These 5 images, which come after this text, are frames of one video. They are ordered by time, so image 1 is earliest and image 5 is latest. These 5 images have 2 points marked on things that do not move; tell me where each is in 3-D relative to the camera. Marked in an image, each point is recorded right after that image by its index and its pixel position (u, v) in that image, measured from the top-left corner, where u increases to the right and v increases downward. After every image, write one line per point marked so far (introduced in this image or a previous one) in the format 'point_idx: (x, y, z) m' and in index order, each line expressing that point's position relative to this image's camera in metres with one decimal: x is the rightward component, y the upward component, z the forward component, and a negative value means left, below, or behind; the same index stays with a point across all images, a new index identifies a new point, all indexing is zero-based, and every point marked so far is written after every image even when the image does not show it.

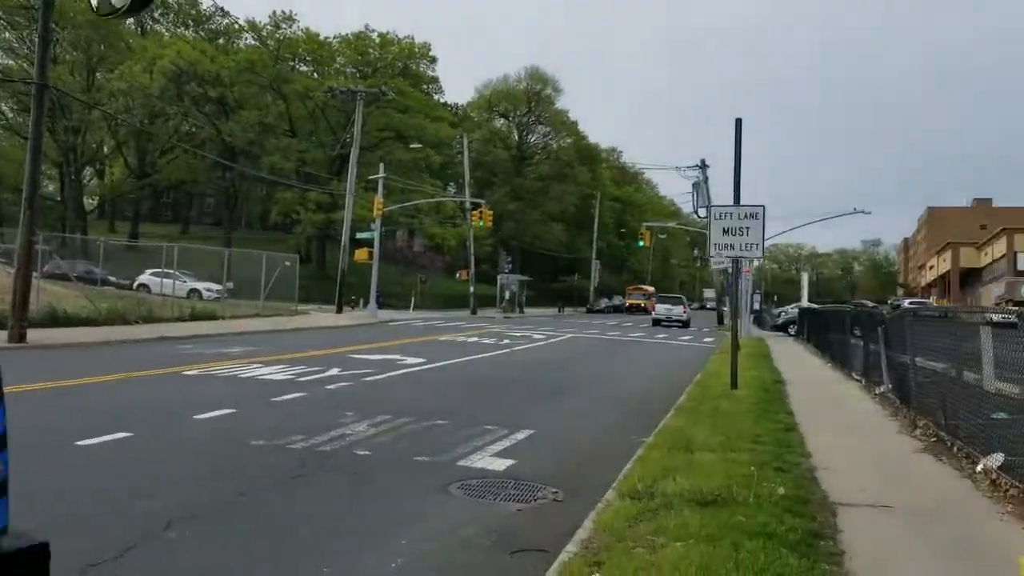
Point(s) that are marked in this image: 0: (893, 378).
0: (+4.9, -1.2, +11.6) m
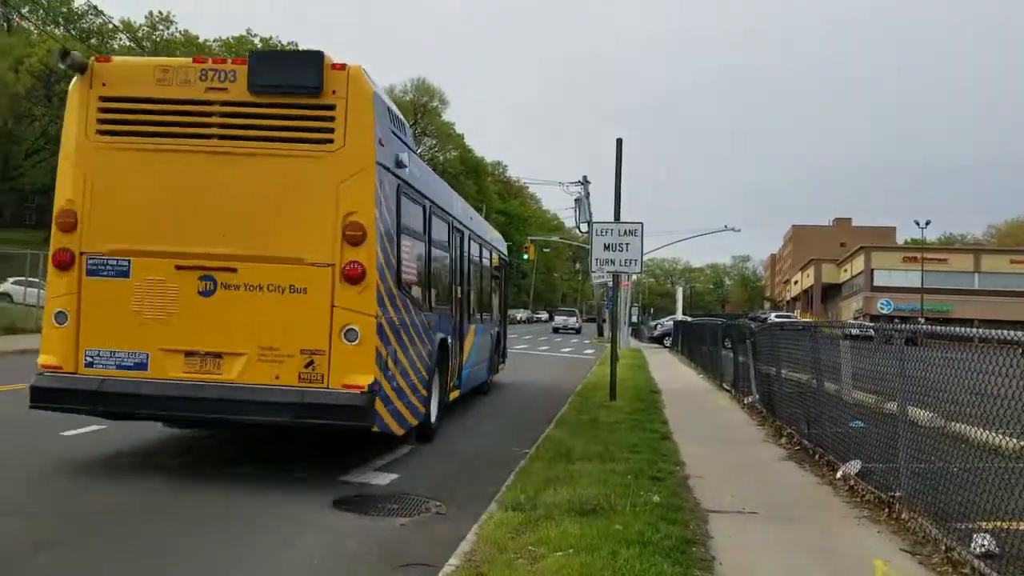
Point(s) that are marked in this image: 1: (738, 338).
0: (+3.4, -1.4, +12.2) m
1: (+3.5, -0.8, +14.0) m
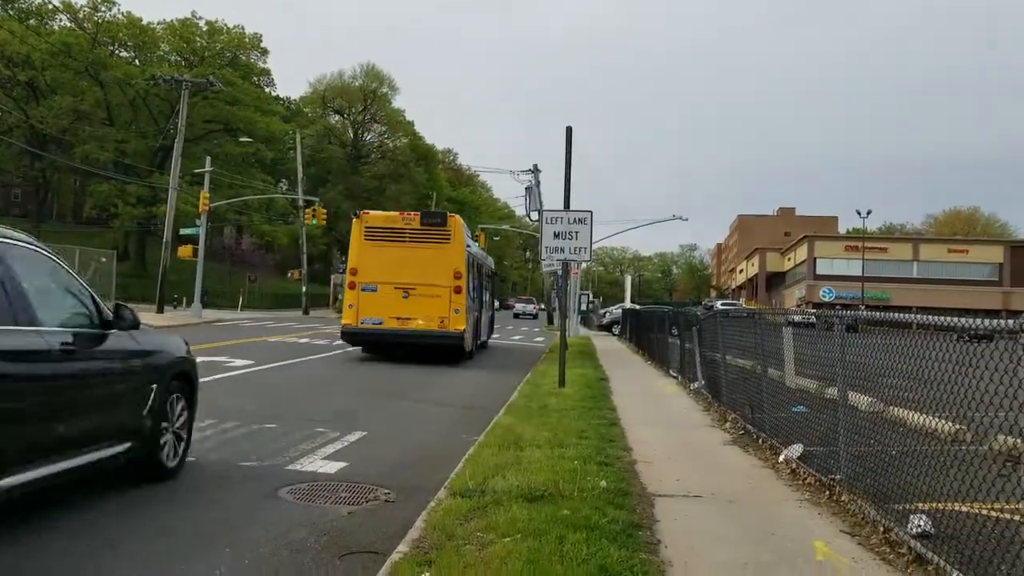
0: (+2.7, -1.2, +12.4) m
1: (+2.8, -0.6, +14.2) m
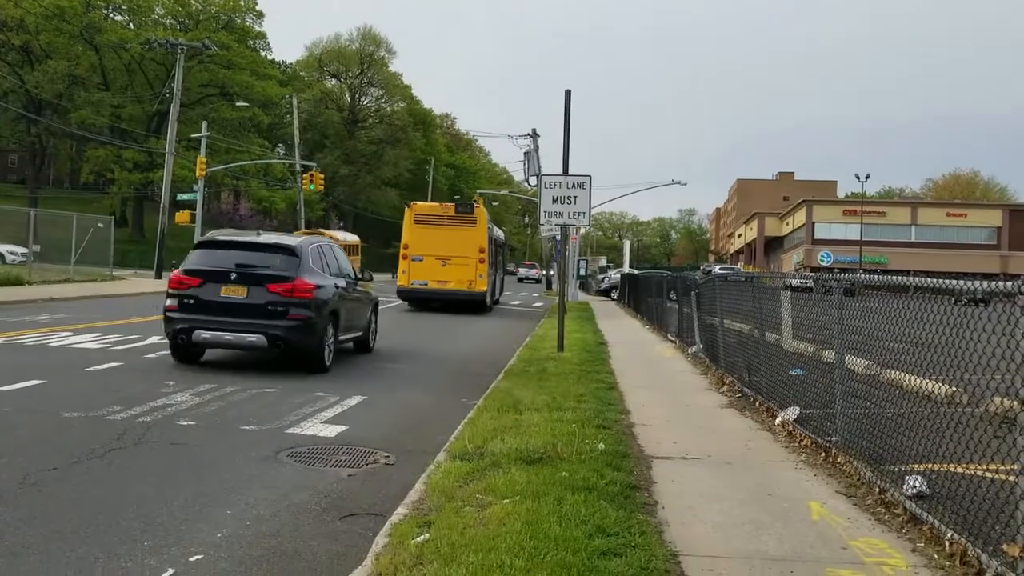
0: (+2.7, -0.7, +12.4) m
1: (+2.7, 0.0, +14.2) m
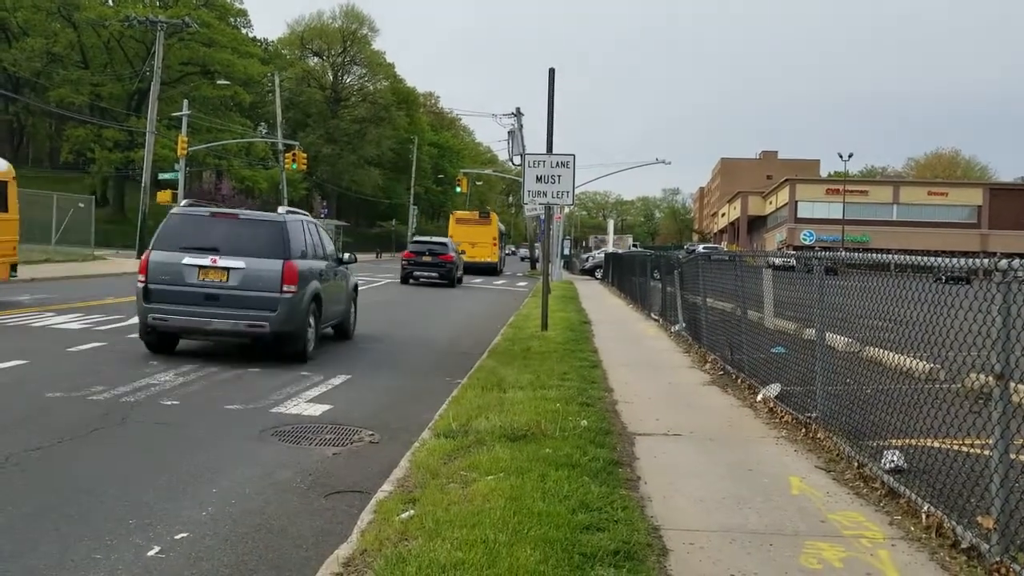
0: (+2.5, -0.4, +12.5) m
1: (+2.5, +0.3, +14.3) m
